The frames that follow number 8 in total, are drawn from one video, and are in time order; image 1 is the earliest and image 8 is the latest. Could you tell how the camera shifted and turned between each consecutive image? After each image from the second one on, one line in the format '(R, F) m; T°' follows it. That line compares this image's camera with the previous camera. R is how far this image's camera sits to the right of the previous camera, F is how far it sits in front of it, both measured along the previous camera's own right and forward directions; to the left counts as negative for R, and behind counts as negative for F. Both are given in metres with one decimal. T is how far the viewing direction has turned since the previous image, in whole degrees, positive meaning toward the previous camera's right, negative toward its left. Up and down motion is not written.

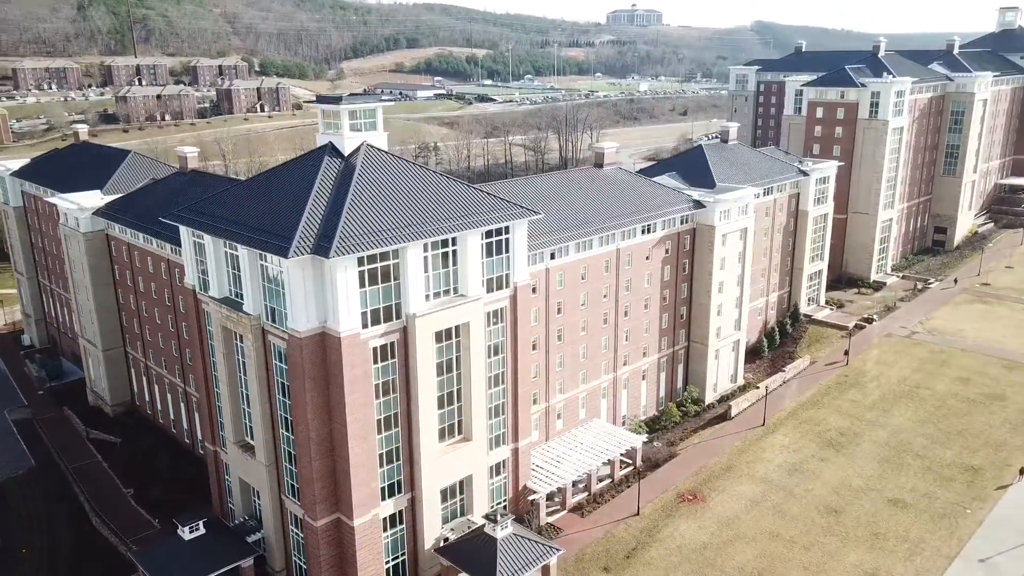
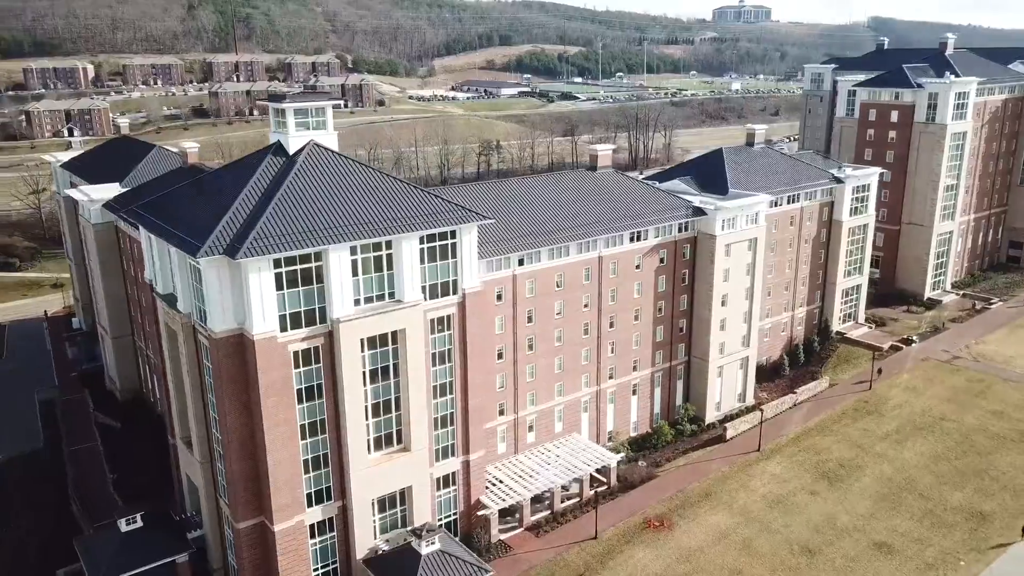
(+6.8, +2.0) m; -7°
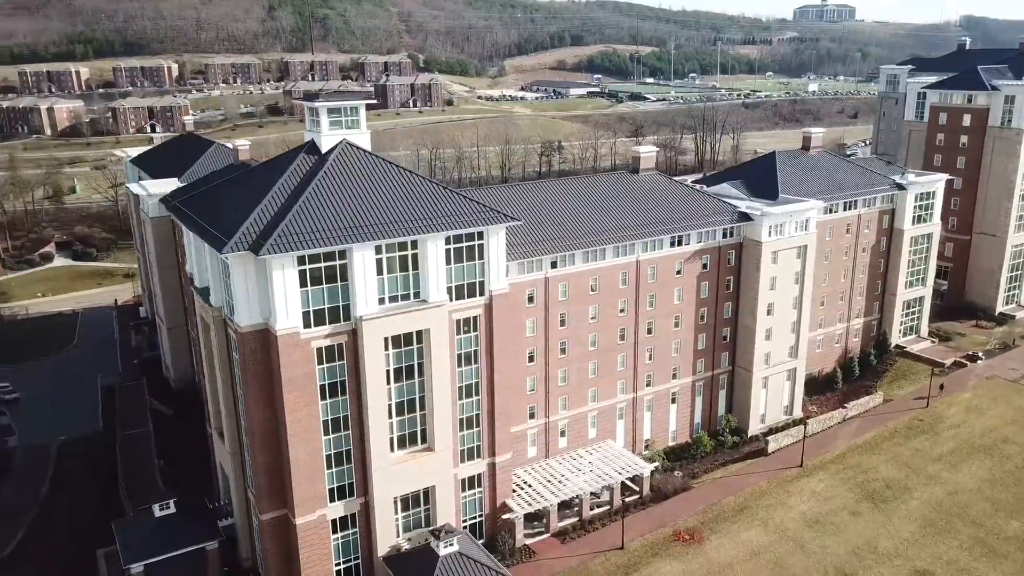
(+1.9, +0.5) m; -5°
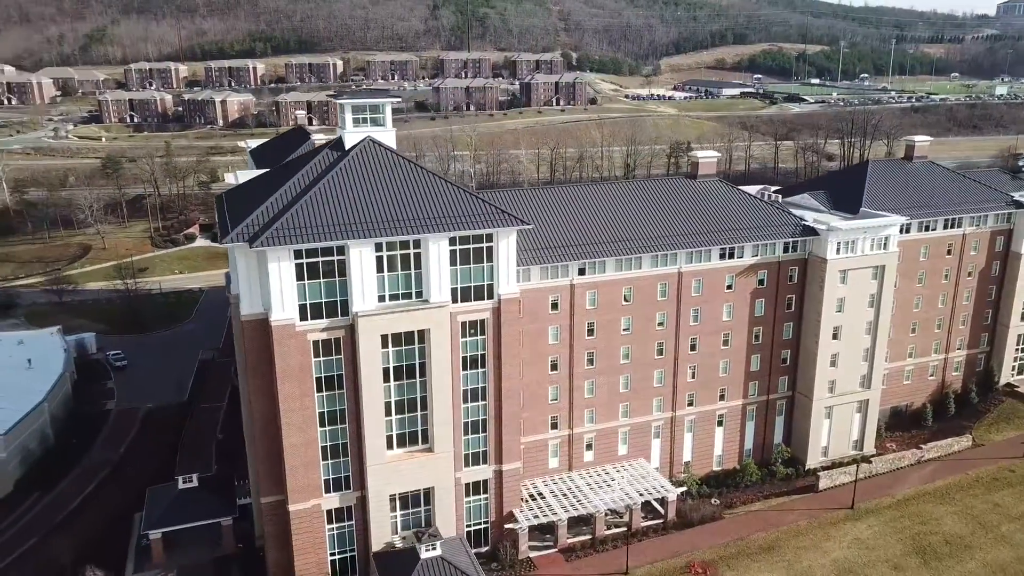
(+6.5, +1.6) m; -11°
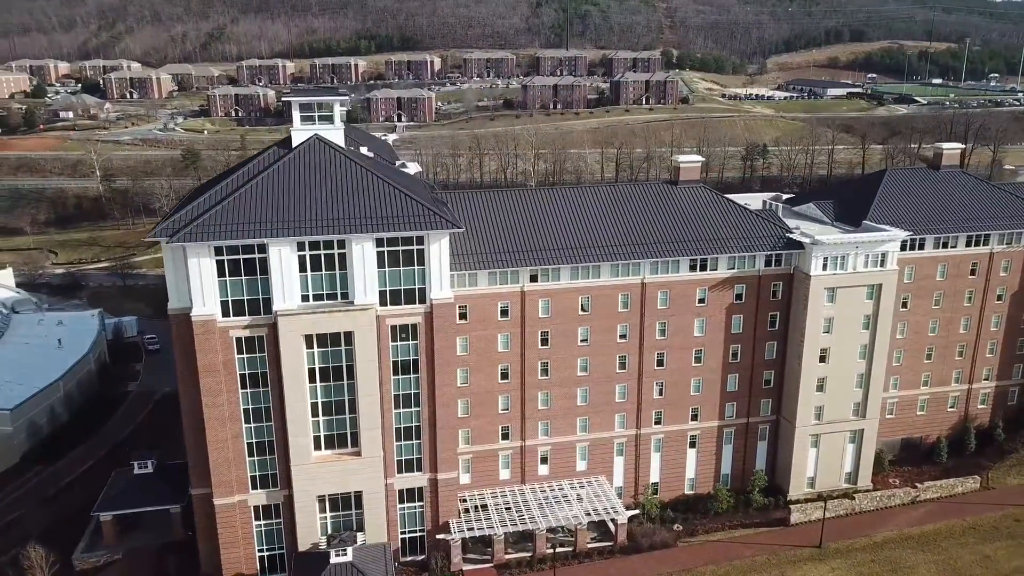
(+7.6, +1.7) m; -8°
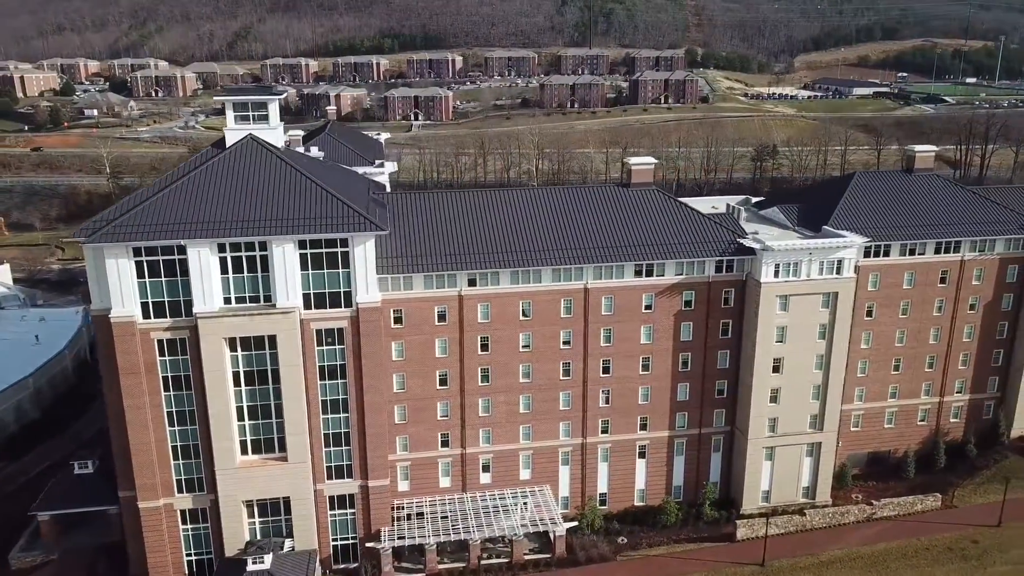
(+4.4, +1.0) m; -2°
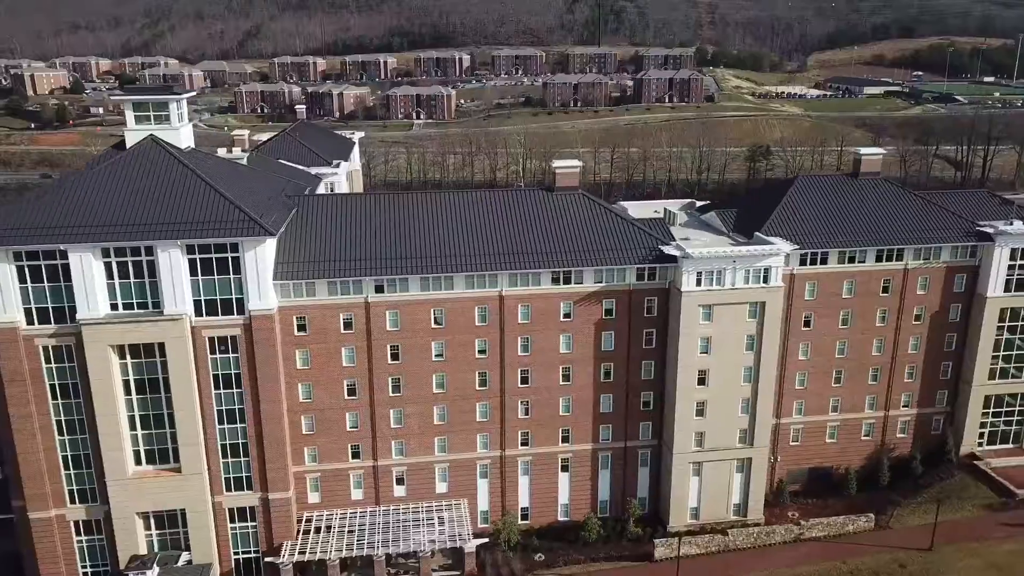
(+5.0, +1.4) m; -1°
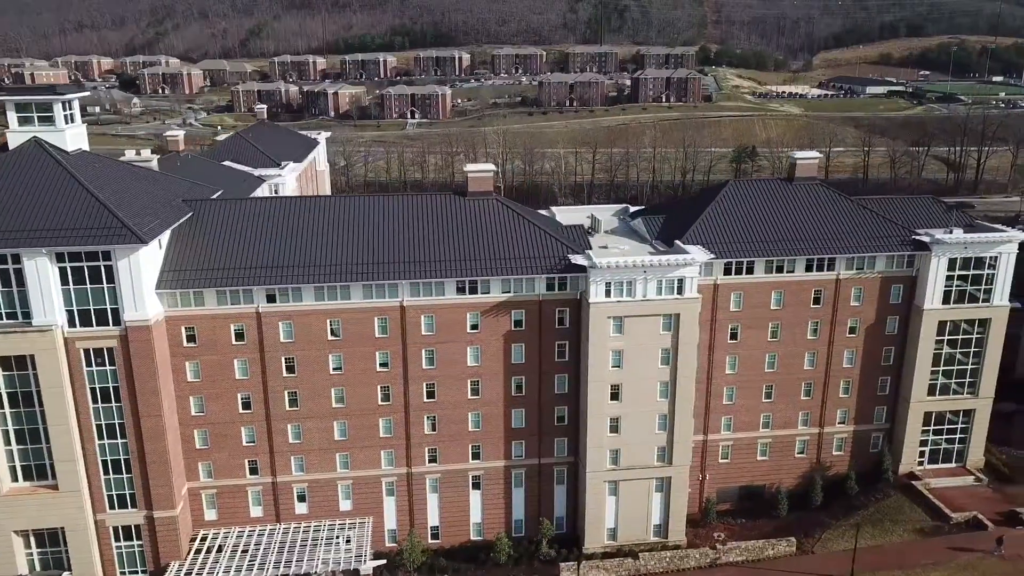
(+4.8, +1.7) m; -1°
